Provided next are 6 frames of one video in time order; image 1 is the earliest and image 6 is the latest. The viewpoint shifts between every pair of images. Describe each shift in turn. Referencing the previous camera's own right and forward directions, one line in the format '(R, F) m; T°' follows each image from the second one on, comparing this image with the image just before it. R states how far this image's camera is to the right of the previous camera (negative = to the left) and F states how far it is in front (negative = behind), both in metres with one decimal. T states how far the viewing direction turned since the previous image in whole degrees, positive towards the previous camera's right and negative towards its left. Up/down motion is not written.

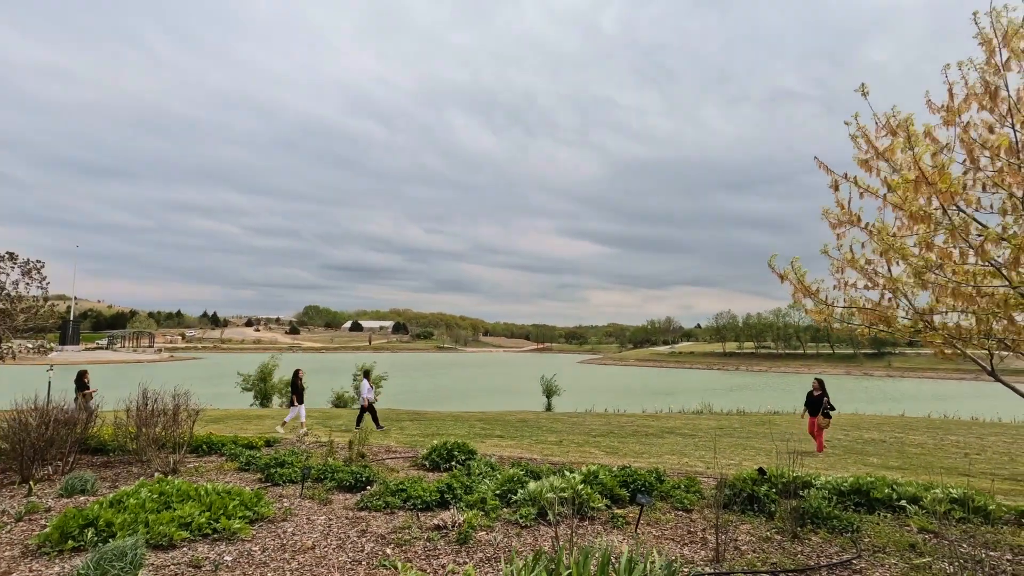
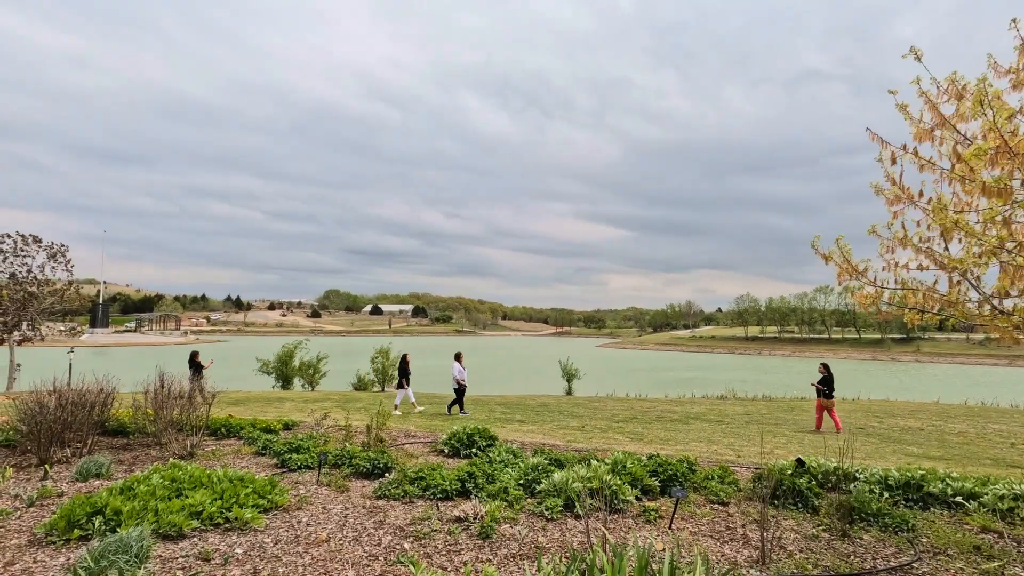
(-0.1, +0.4) m; -2°
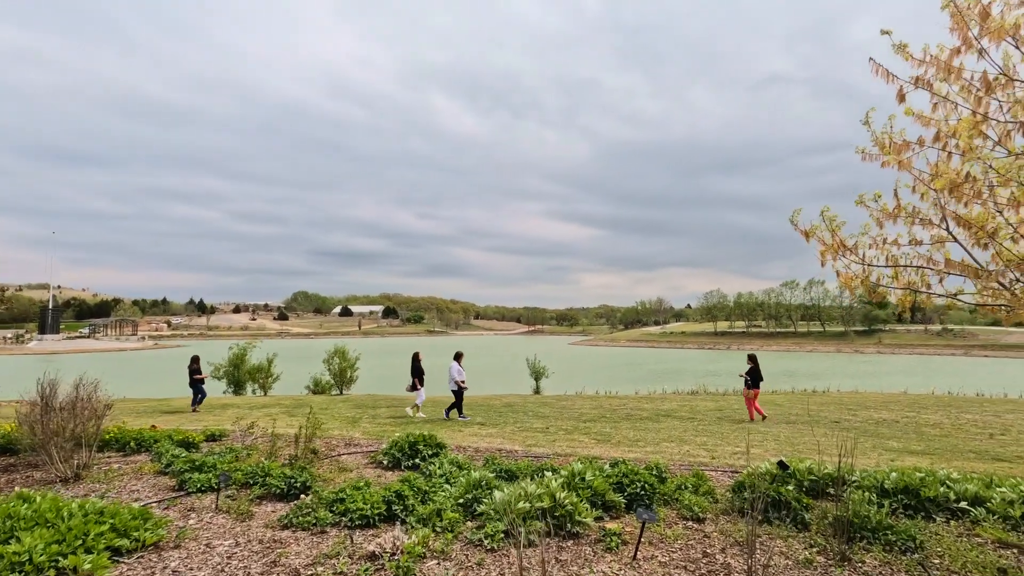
(+0.3, +0.9) m; +3°
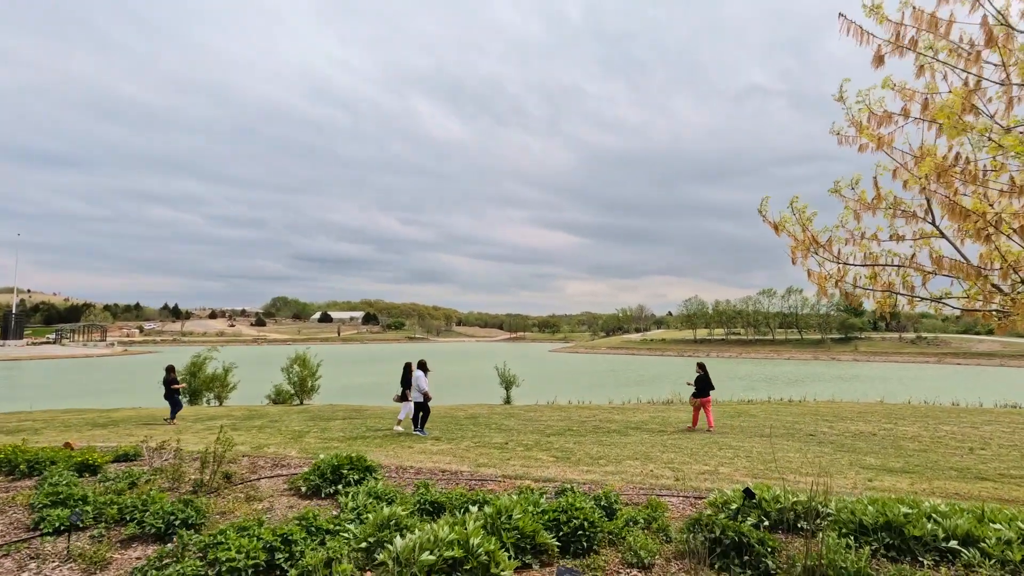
(+0.5, +0.8) m; +2°
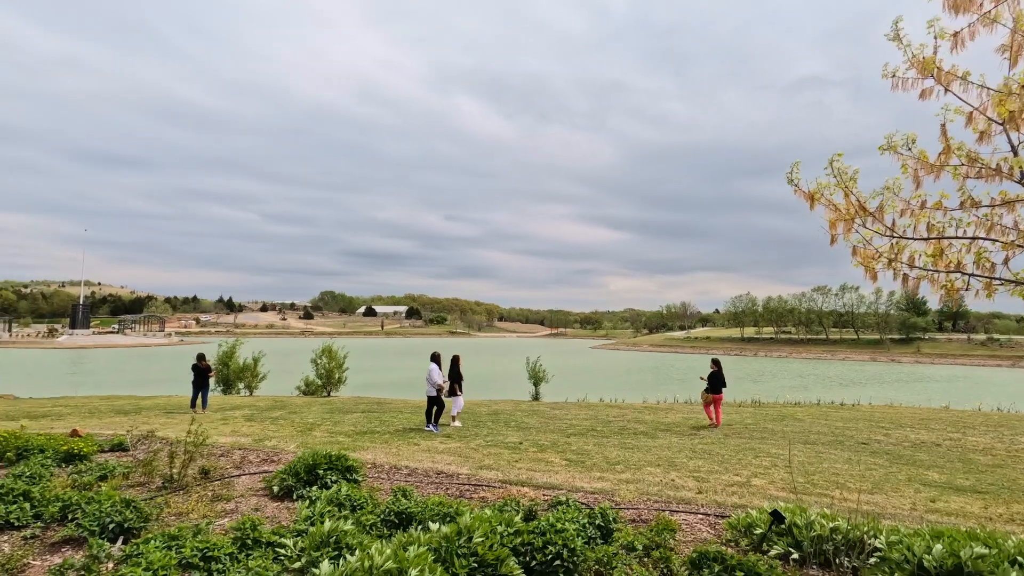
(+0.5, +0.8) m; -5°
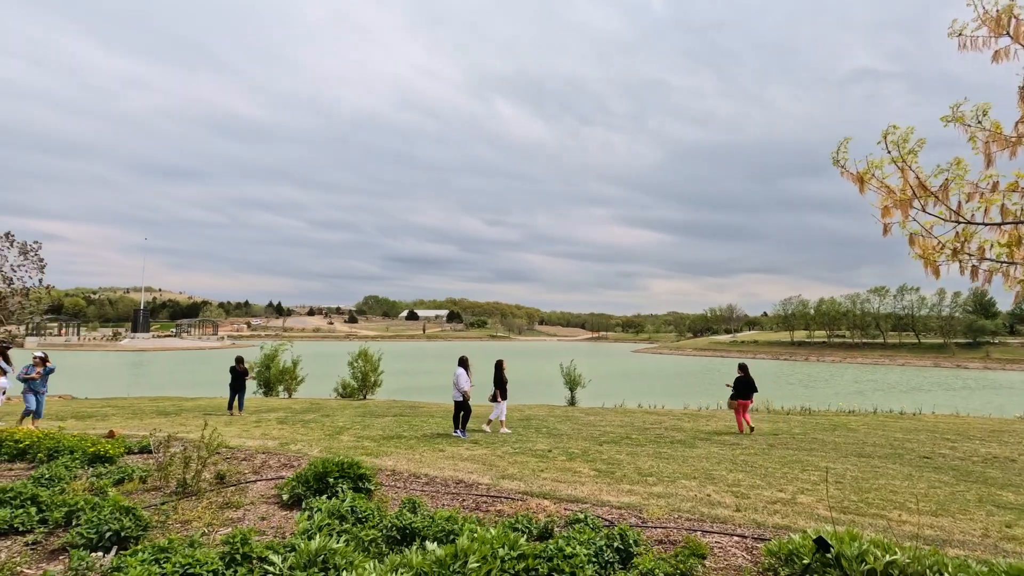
(+0.2, +0.4) m; -4°
